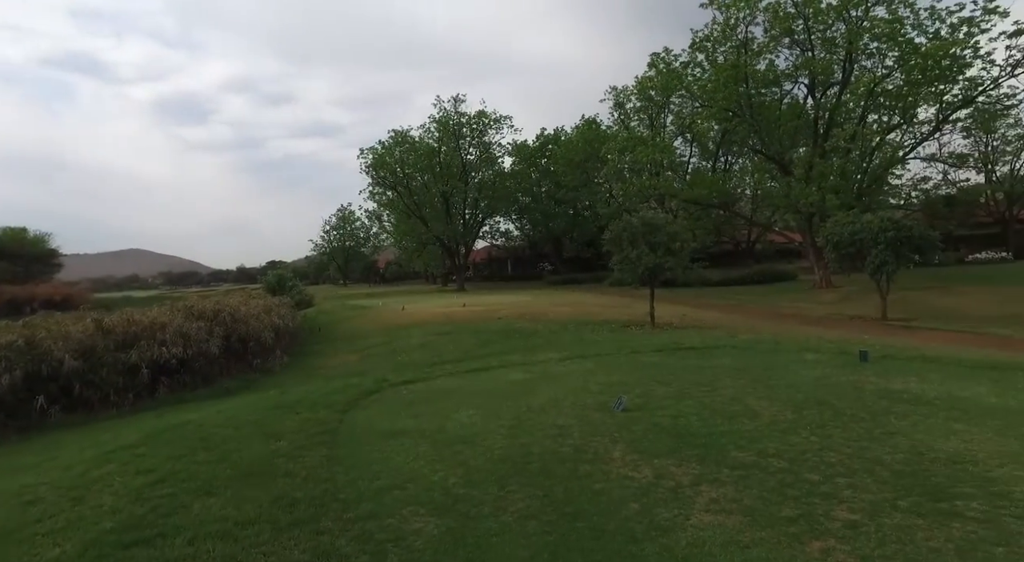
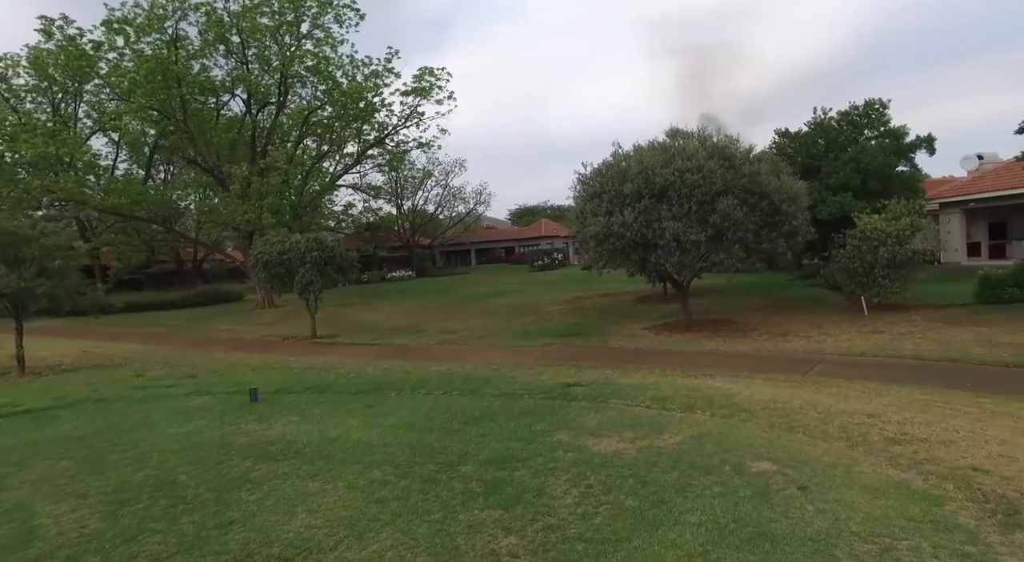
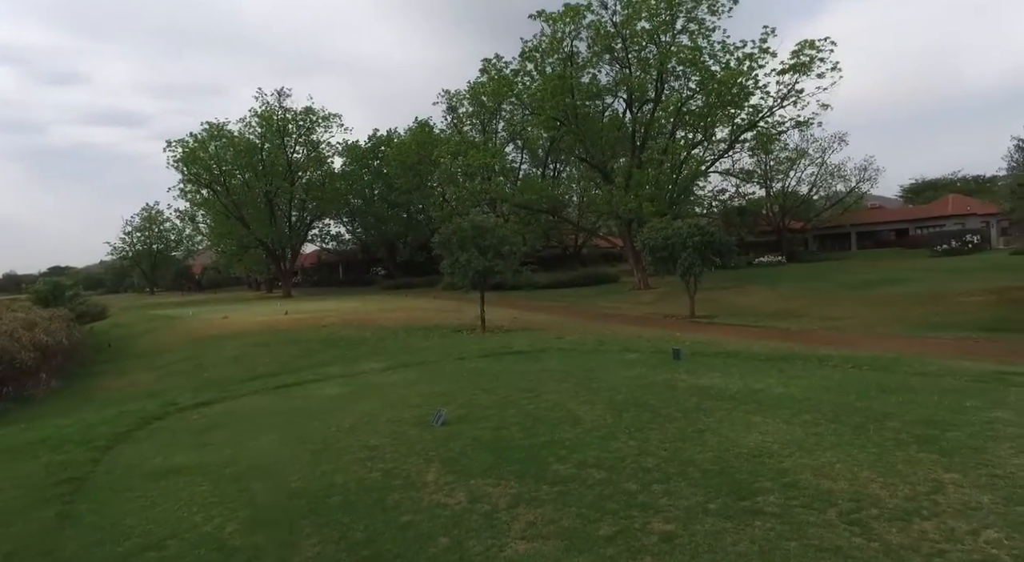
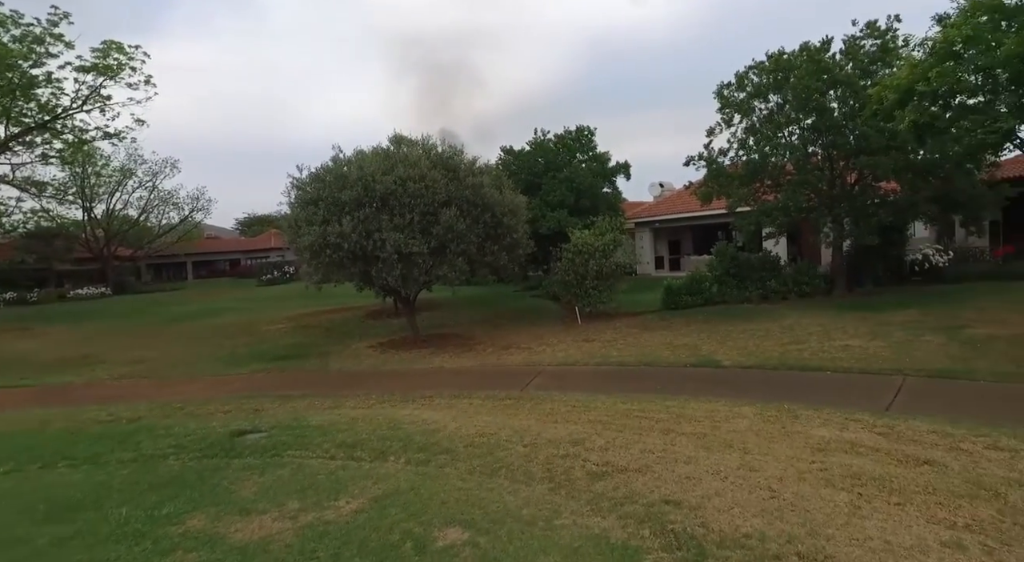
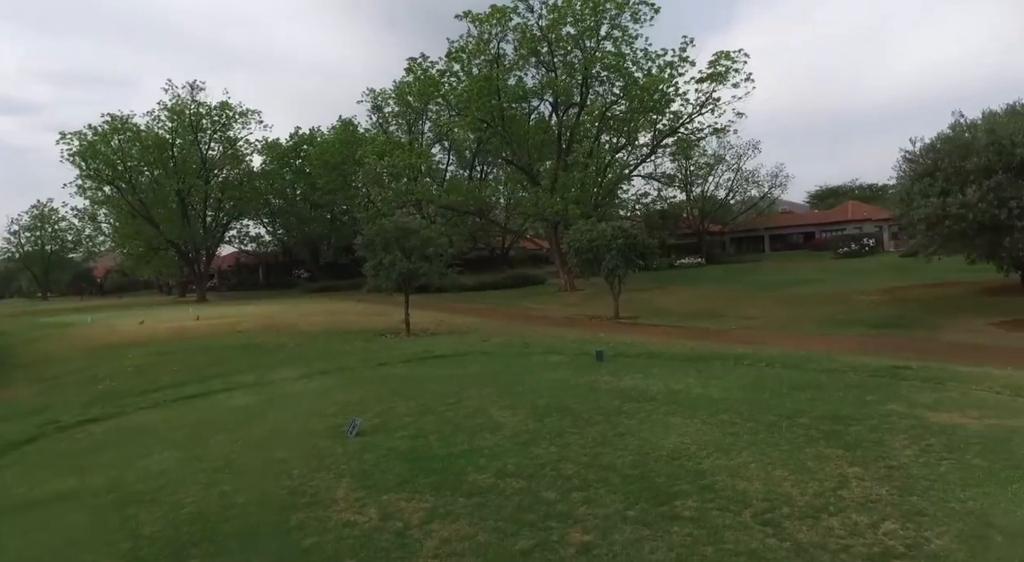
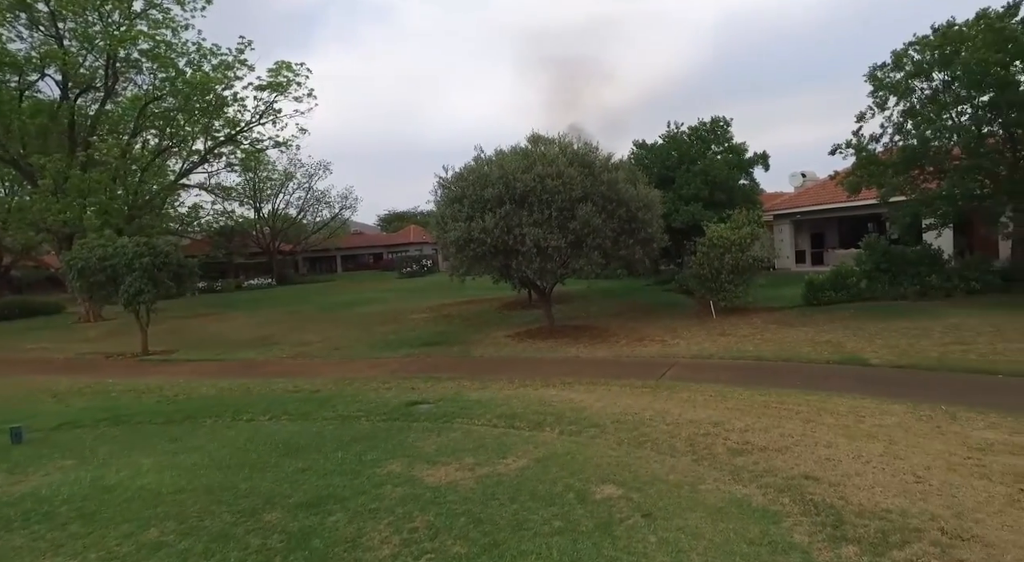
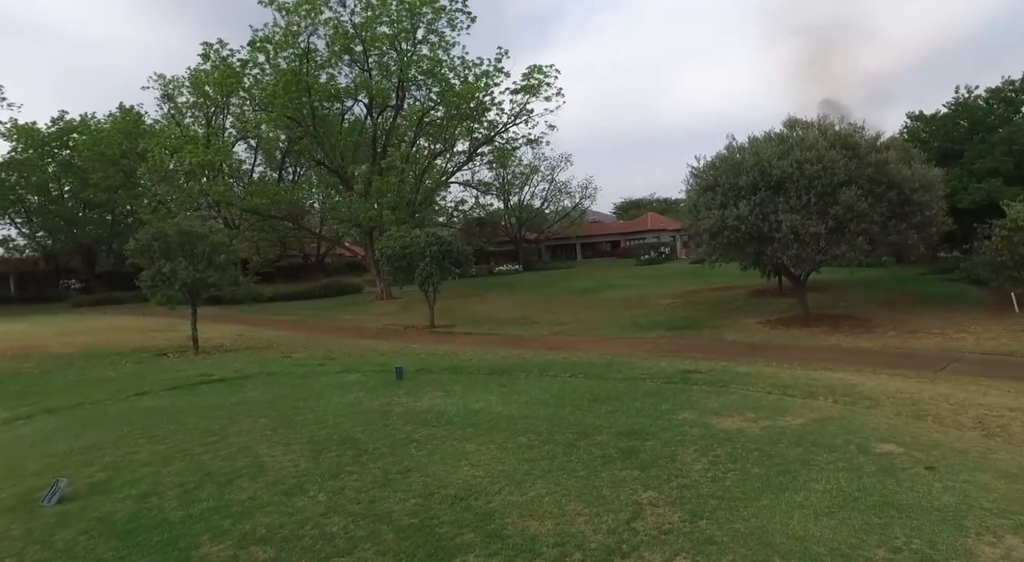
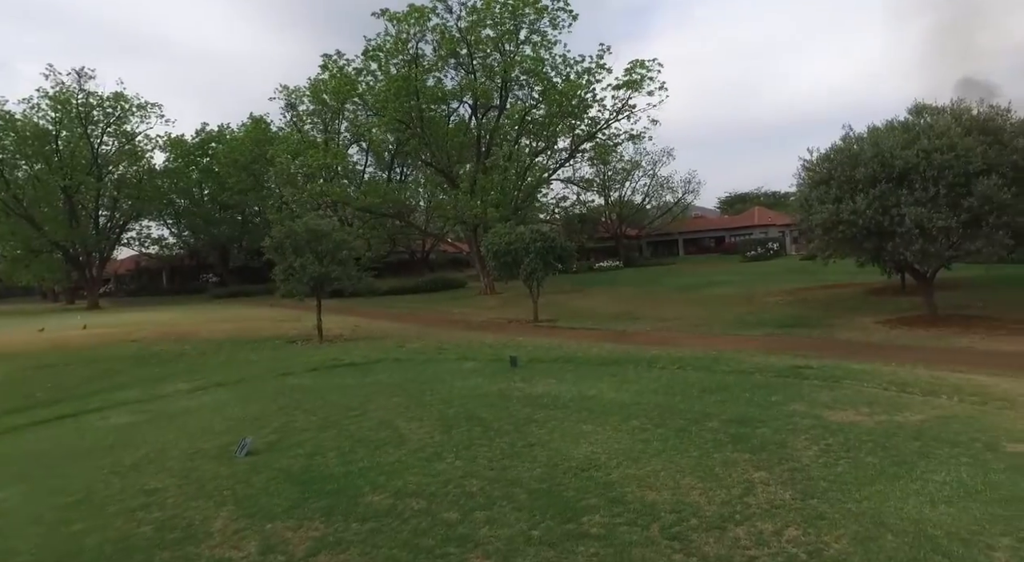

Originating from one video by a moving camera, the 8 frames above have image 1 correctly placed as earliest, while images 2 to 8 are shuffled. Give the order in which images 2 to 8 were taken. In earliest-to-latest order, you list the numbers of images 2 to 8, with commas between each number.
3, 5, 8, 7, 2, 6, 4
